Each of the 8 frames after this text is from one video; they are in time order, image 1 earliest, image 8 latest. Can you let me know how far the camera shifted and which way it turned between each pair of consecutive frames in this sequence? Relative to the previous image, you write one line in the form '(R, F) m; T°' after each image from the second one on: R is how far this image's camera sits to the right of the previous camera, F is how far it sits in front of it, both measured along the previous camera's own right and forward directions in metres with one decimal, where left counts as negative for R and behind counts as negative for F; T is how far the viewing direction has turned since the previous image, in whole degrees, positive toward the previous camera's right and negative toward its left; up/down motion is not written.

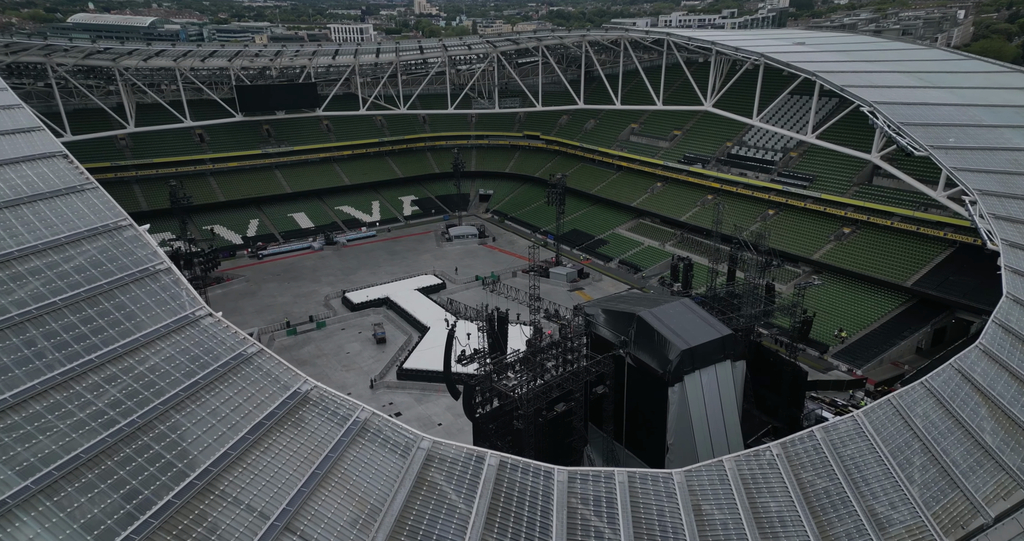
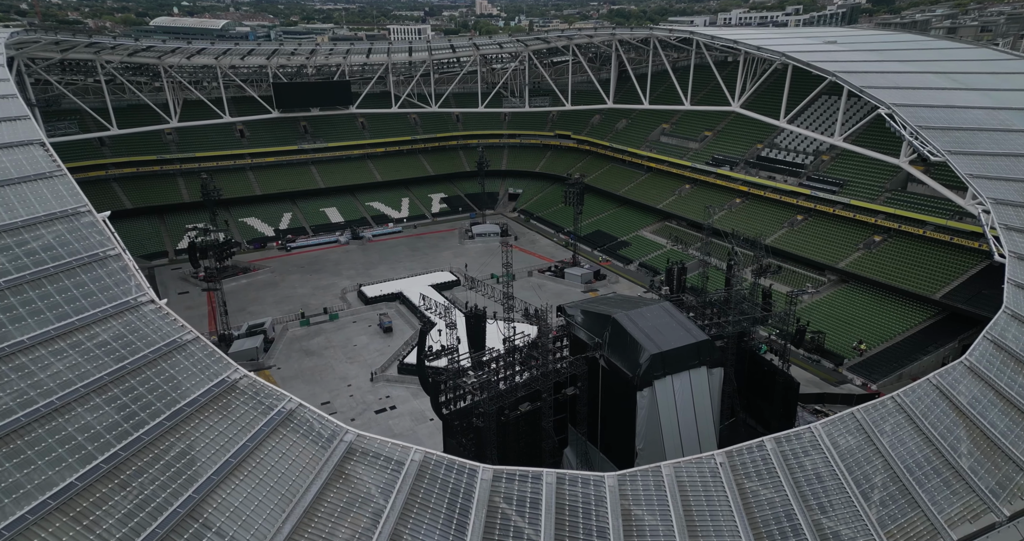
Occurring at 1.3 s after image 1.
(+3.4, 0.0) m; -5°
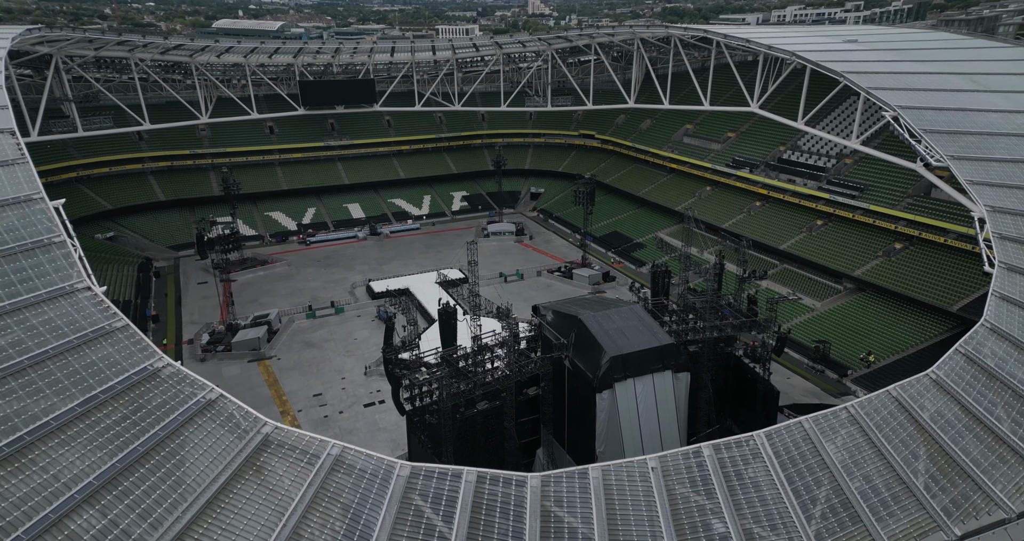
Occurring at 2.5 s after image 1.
(+3.4, 0.0) m; -4°
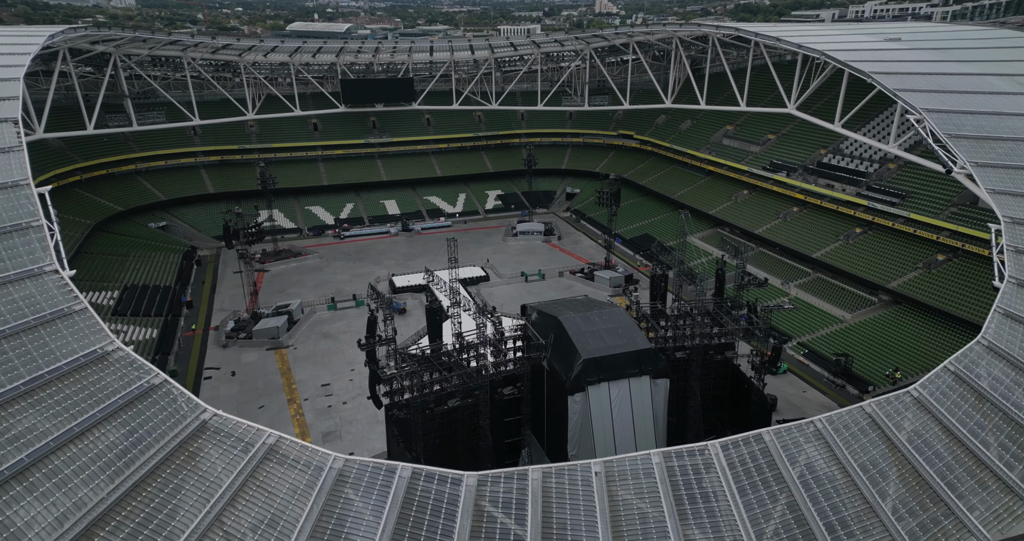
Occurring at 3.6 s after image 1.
(+3.3, +0.2) m; -5°
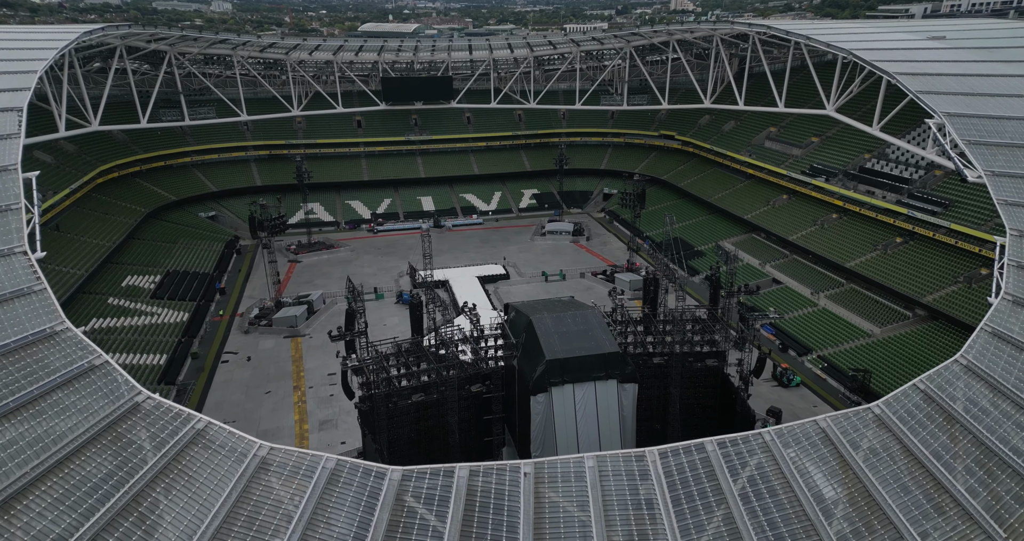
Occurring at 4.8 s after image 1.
(+3.8, +0.2) m; -6°
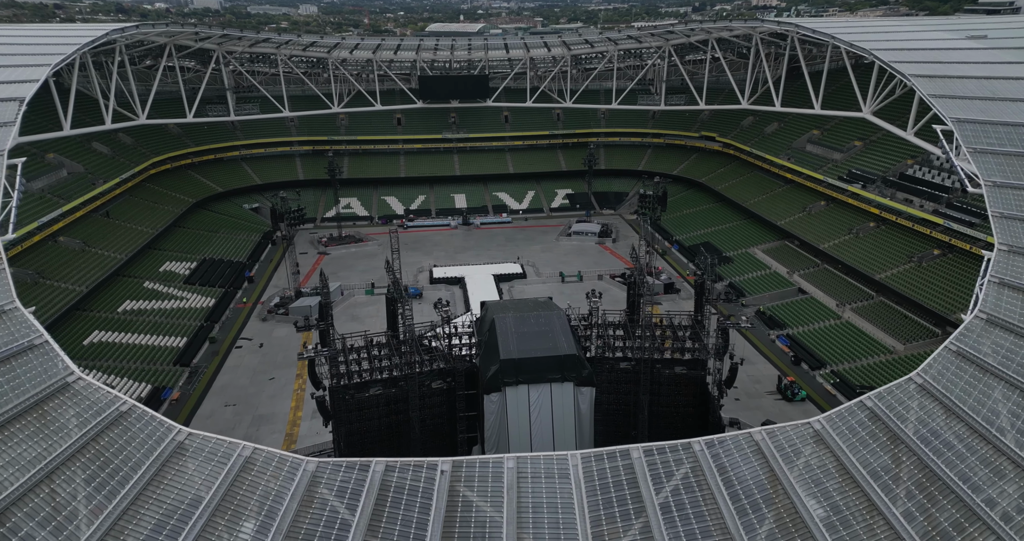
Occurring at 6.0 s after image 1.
(+4.1, +0.3) m; -6°
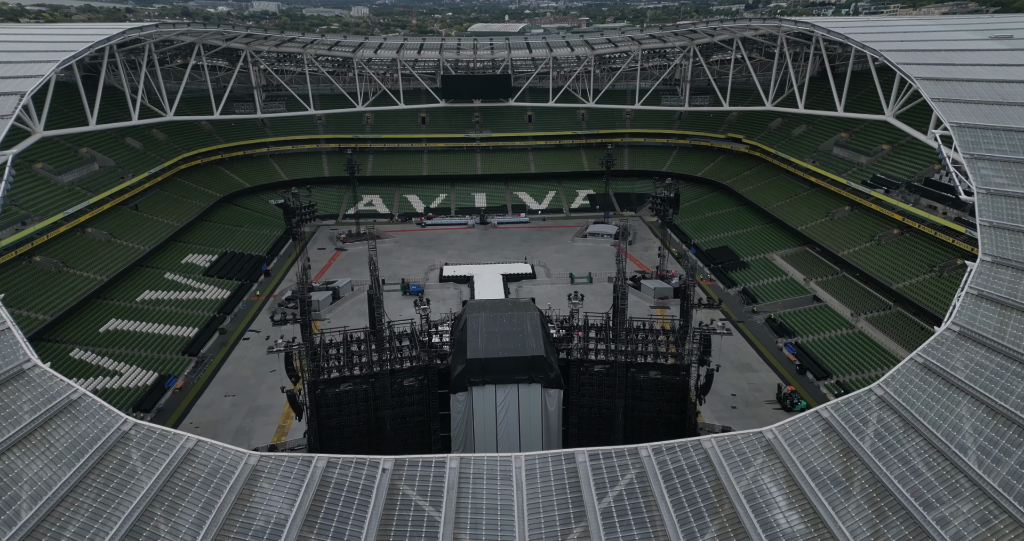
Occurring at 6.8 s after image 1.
(+2.8, +0.3) m; -4°
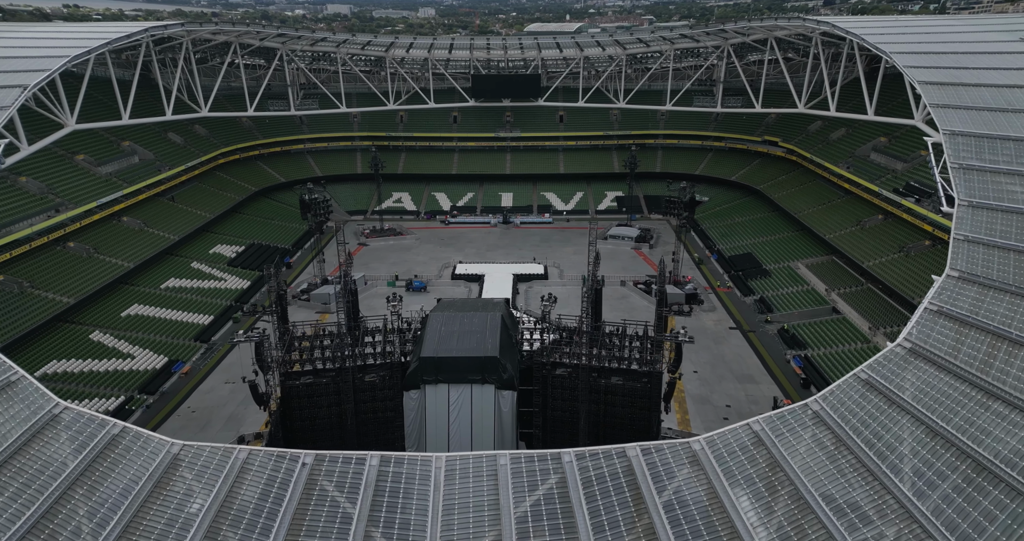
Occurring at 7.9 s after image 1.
(+3.7, +0.5) m; -5°
